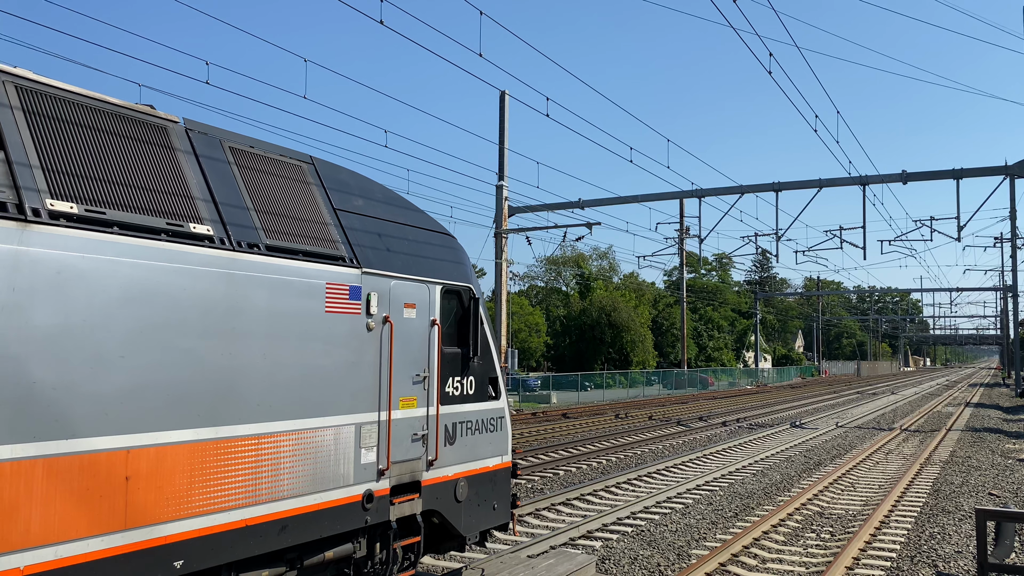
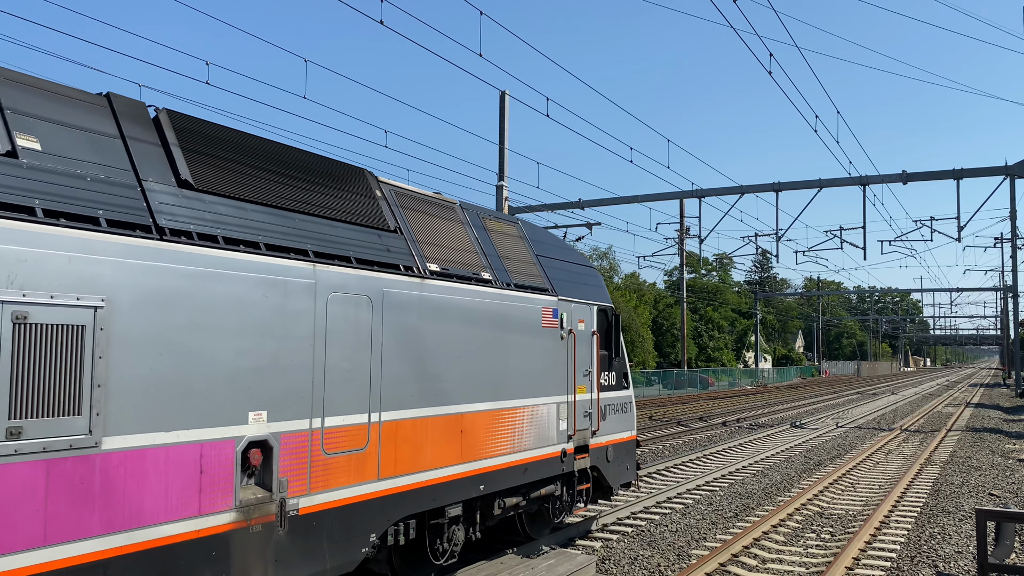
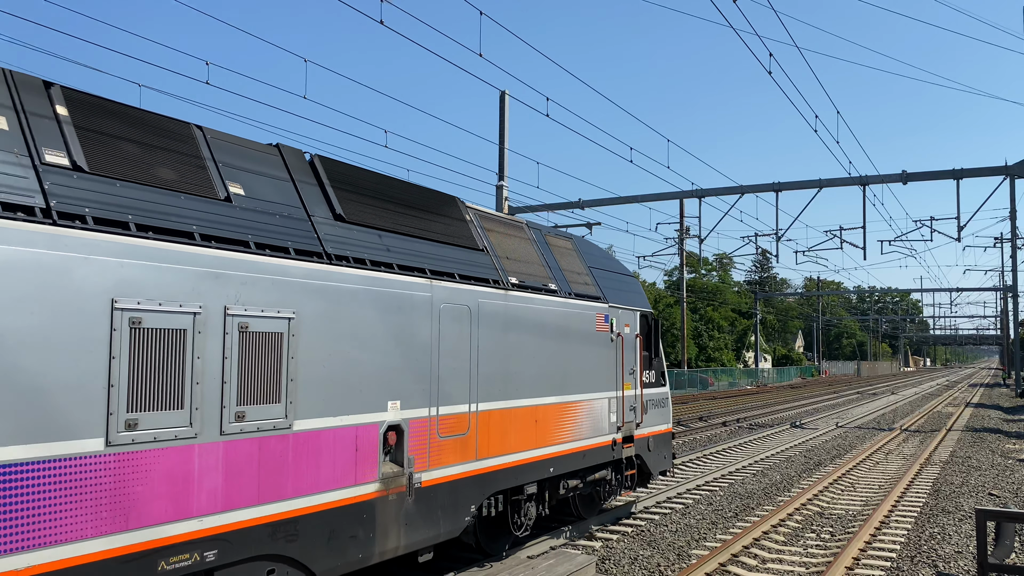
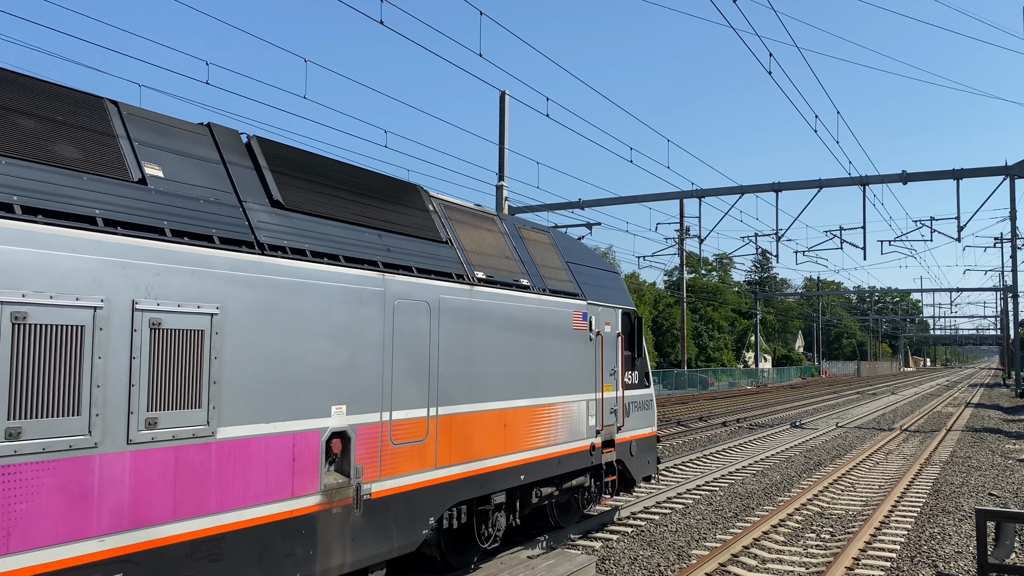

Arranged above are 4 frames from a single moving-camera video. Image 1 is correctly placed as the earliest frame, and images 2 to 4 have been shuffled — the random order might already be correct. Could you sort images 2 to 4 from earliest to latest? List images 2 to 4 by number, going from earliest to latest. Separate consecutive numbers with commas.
2, 4, 3
